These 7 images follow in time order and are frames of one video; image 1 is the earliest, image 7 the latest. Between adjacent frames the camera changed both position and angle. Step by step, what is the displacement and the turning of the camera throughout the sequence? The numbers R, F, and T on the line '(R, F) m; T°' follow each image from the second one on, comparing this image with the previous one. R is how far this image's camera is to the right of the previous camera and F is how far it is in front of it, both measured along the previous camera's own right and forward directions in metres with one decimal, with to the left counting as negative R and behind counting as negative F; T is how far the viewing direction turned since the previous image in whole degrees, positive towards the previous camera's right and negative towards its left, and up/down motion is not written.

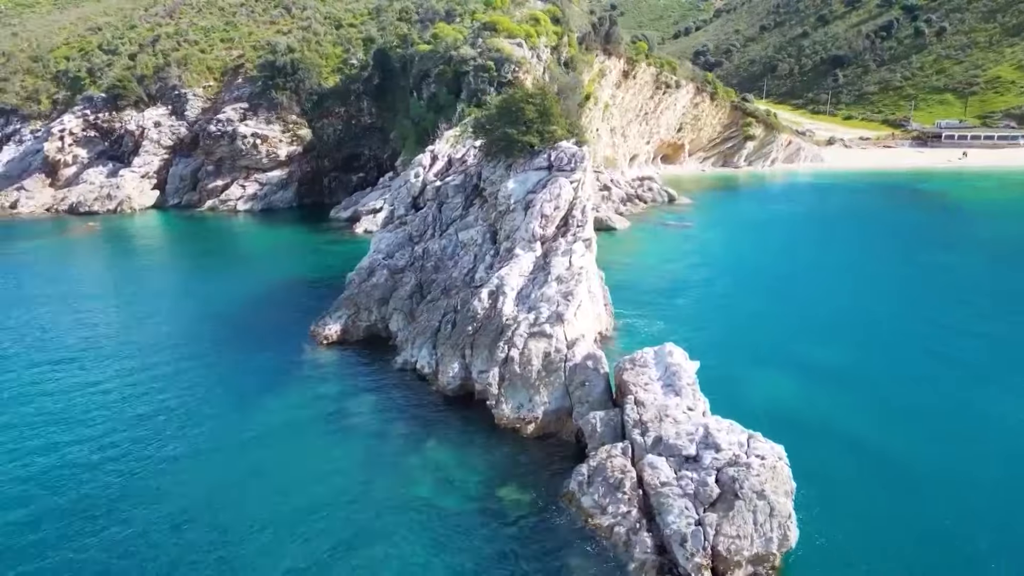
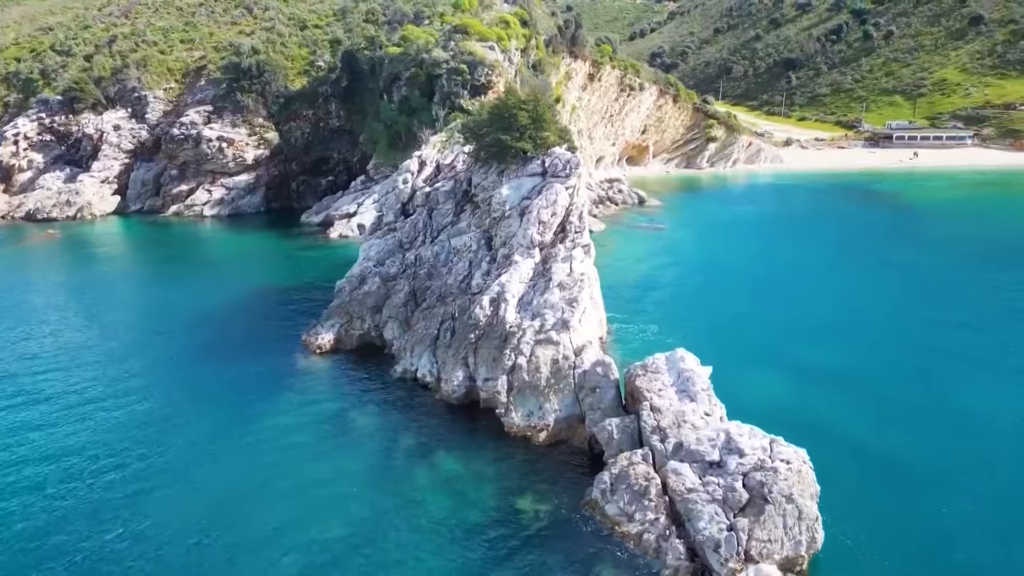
(-1.3, +0.1) m; +3°
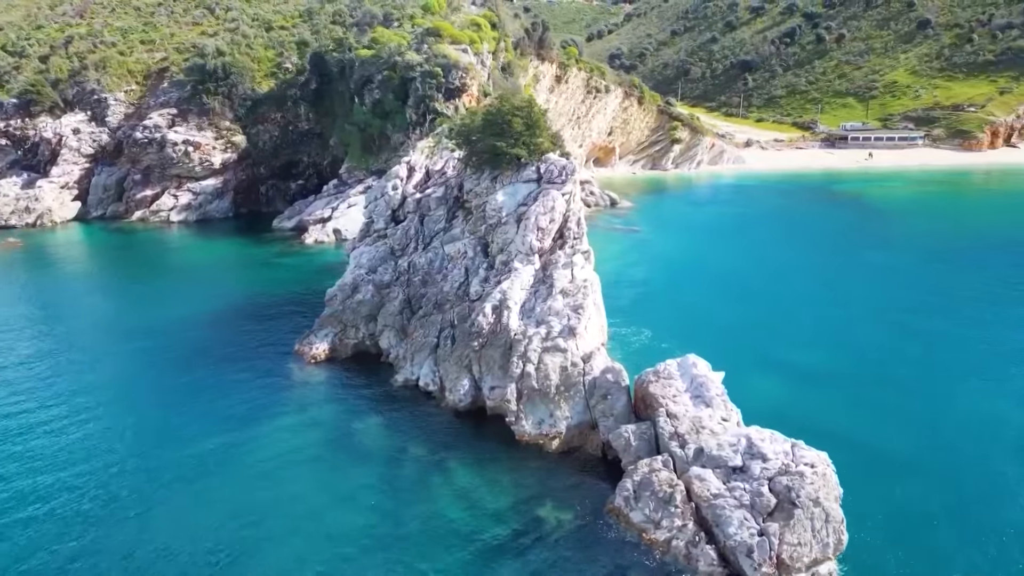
(-1.3, +0.1) m; +3°
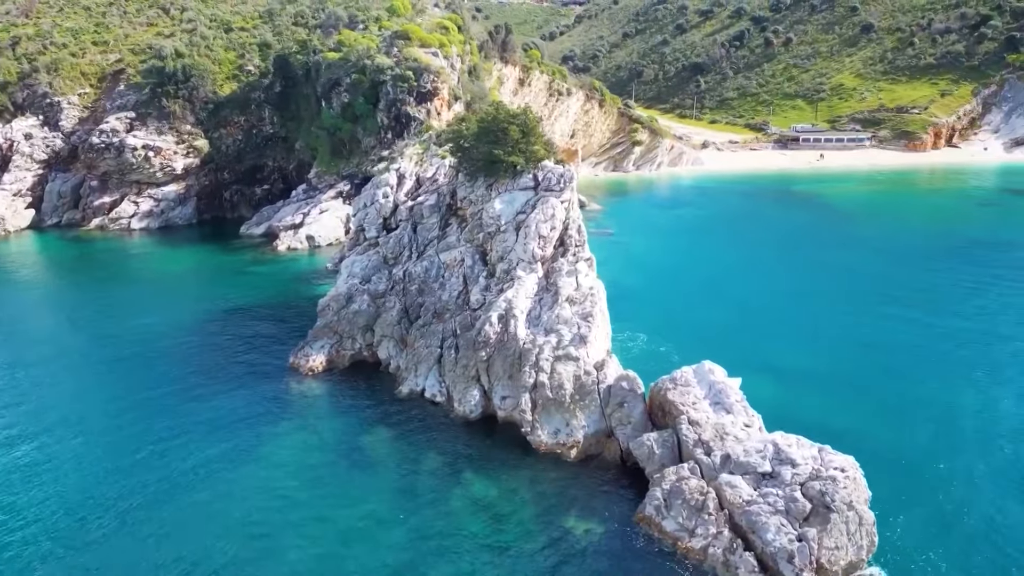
(-1.6, +0.1) m; +4°
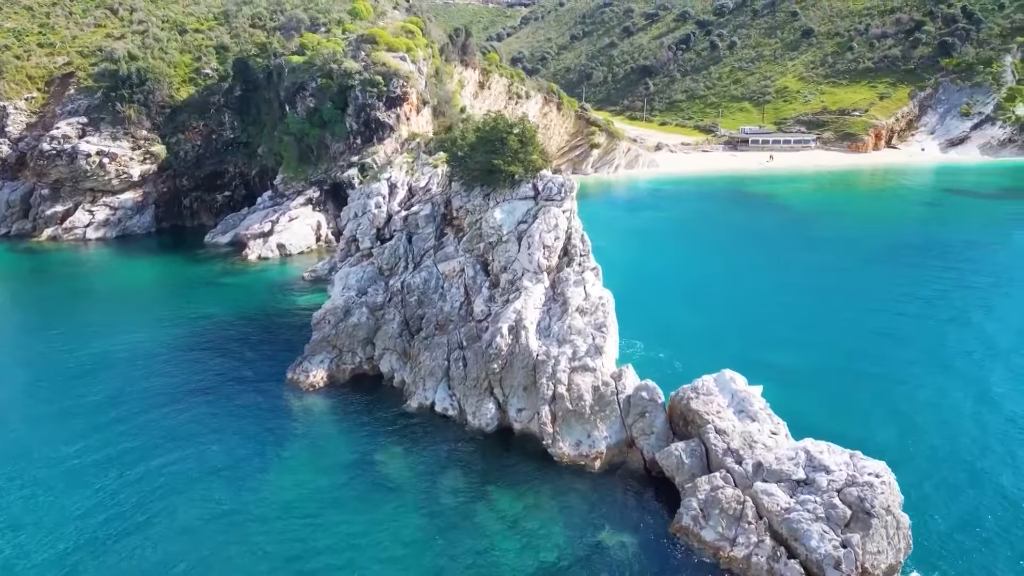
(-1.9, +0.1) m; +4°
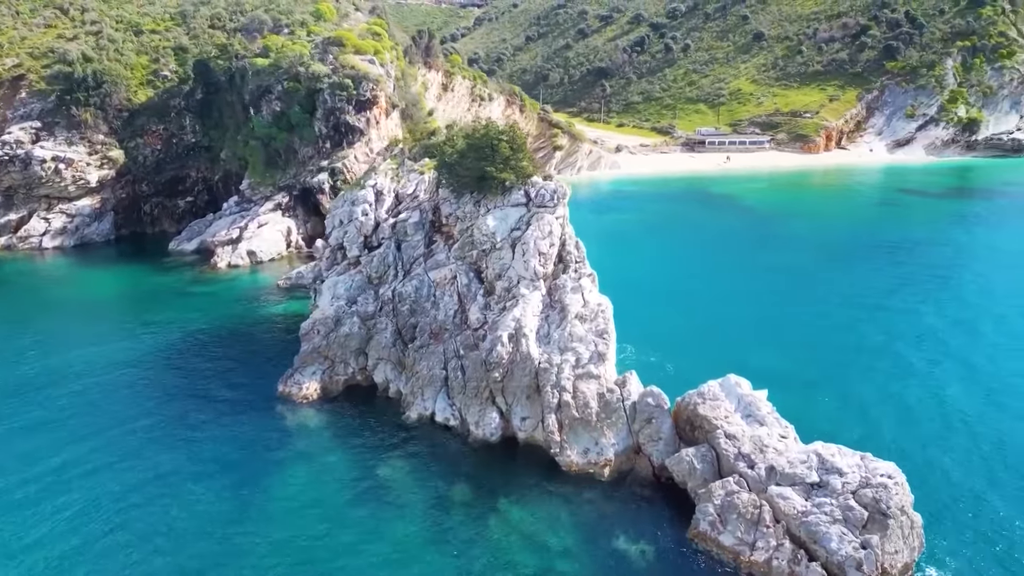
(-1.4, +0.1) m; +3°
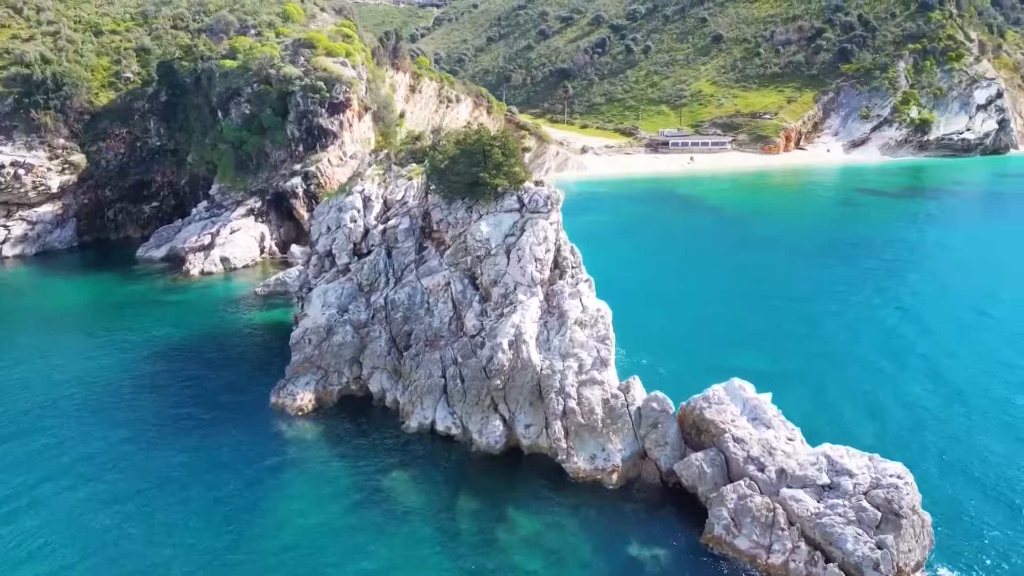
(-1.2, +0.1) m; +3°
